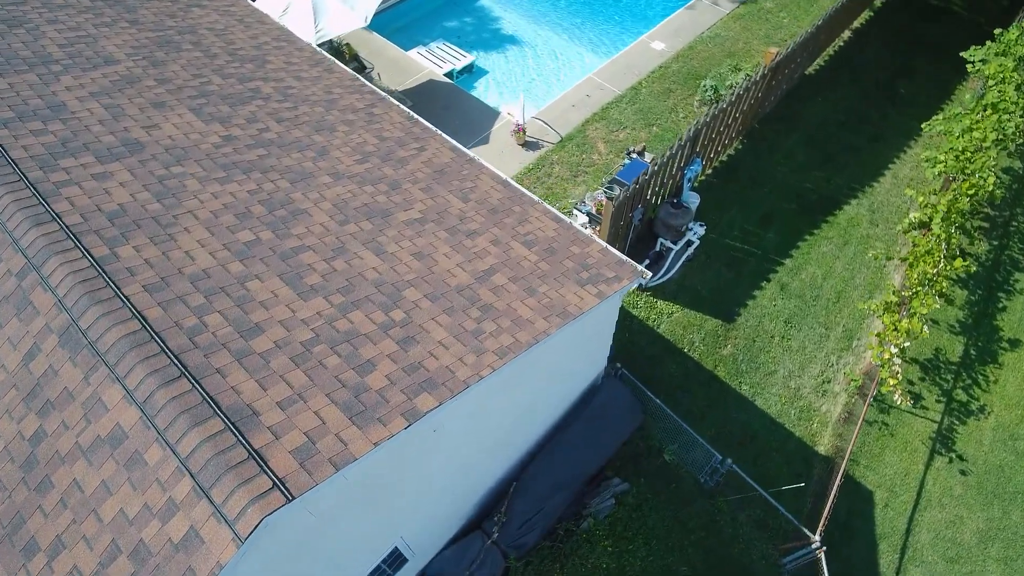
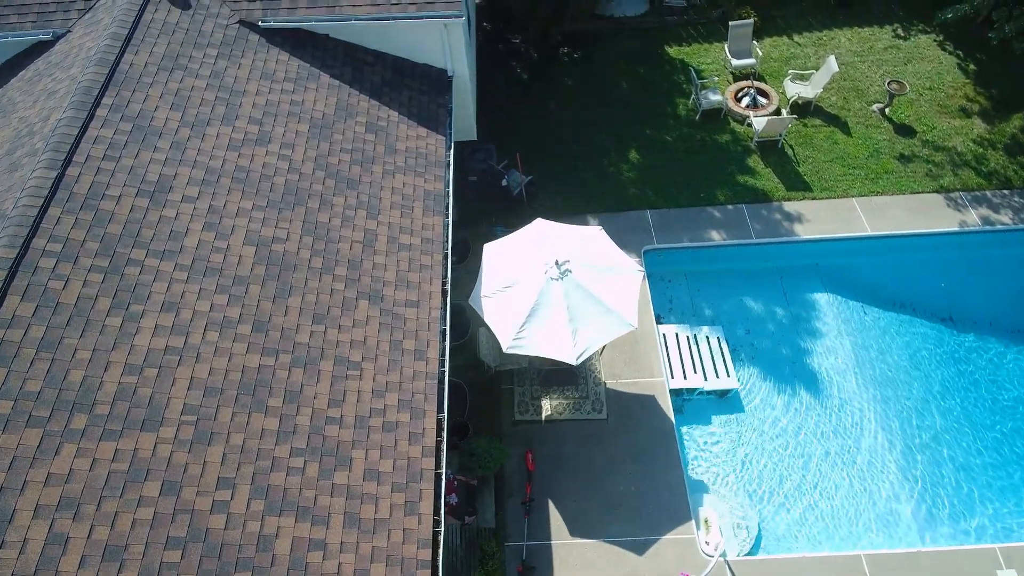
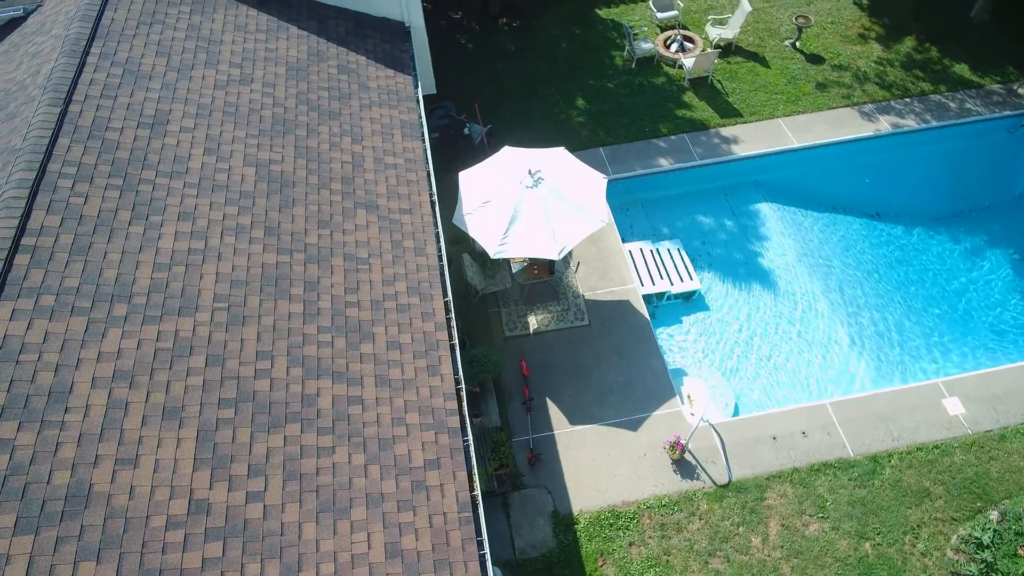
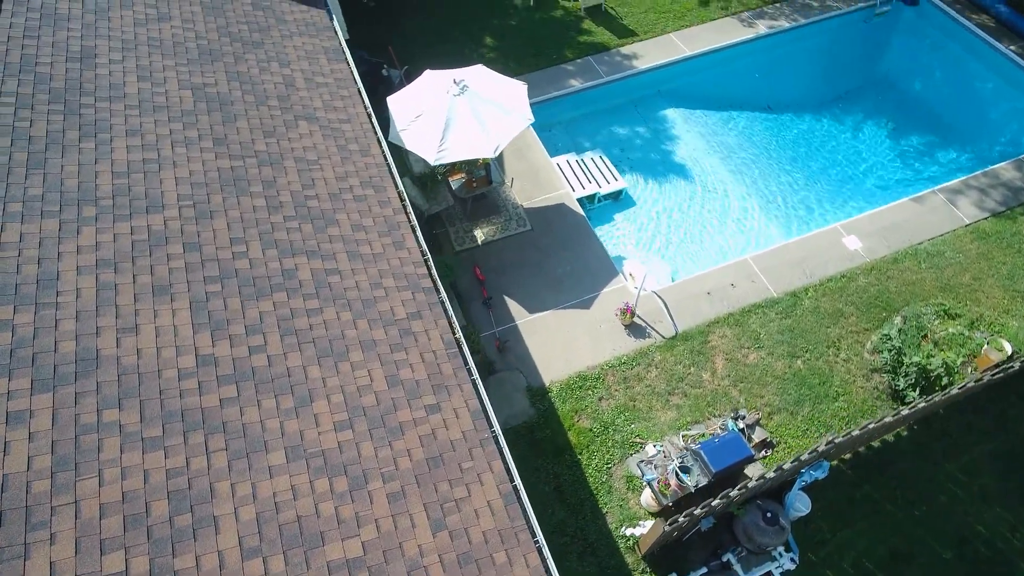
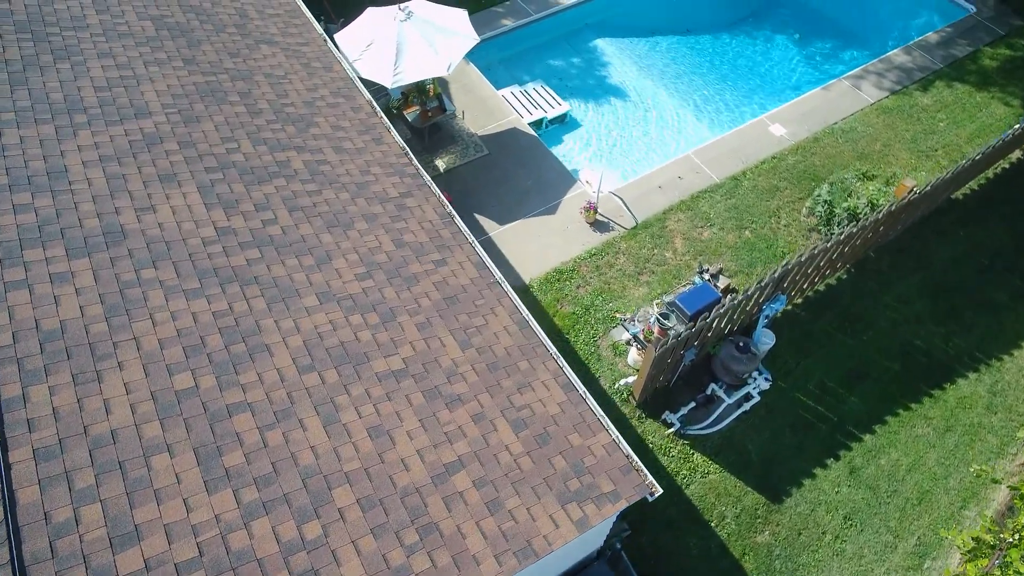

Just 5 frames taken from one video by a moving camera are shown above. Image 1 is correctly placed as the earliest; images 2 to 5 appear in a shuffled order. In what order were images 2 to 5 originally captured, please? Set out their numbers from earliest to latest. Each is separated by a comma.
5, 4, 3, 2
